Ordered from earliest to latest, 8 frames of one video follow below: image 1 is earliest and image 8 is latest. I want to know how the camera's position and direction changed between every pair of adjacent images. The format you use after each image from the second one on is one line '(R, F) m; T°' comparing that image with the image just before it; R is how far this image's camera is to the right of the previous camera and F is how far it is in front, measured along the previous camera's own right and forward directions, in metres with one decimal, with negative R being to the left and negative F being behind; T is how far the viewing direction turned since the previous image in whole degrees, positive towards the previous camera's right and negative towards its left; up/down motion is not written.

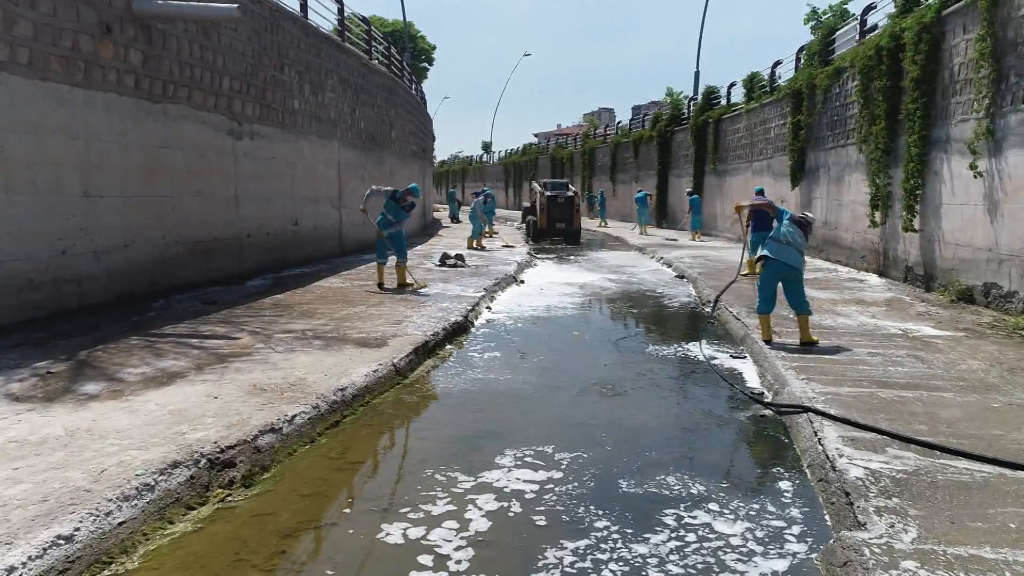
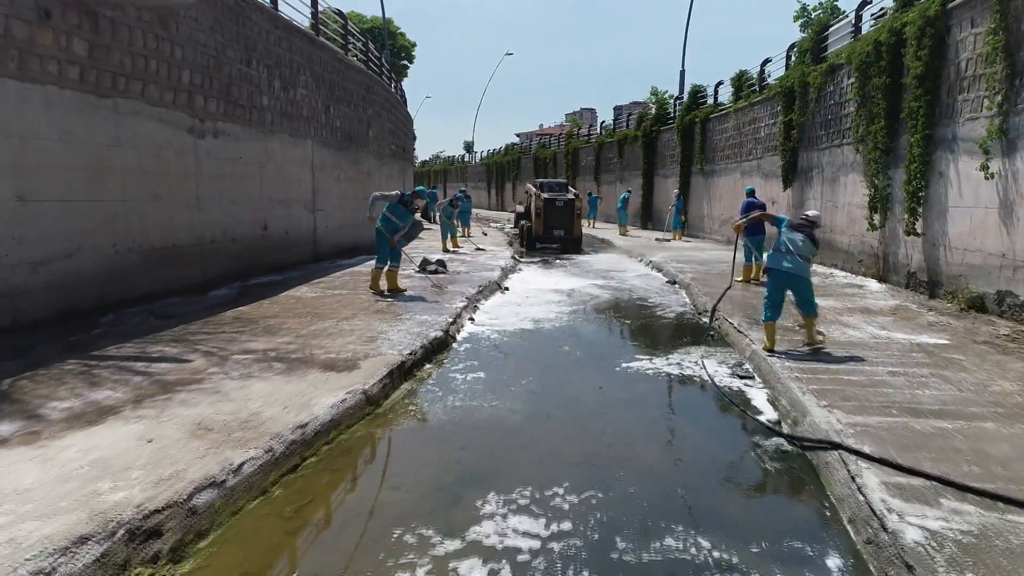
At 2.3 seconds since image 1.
(0.0, +0.7) m; +1°
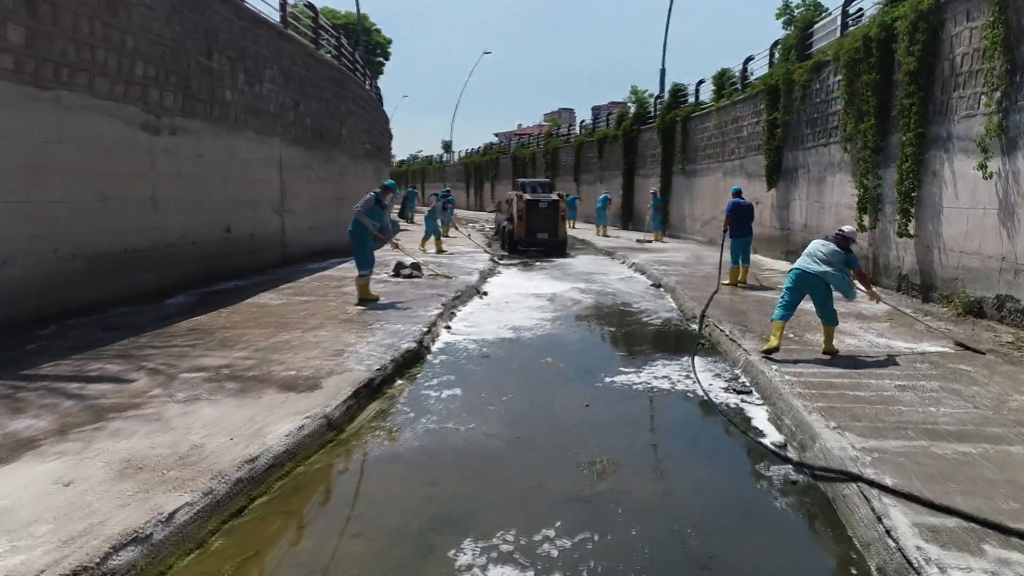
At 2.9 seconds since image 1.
(0.0, +0.5) m; +2°
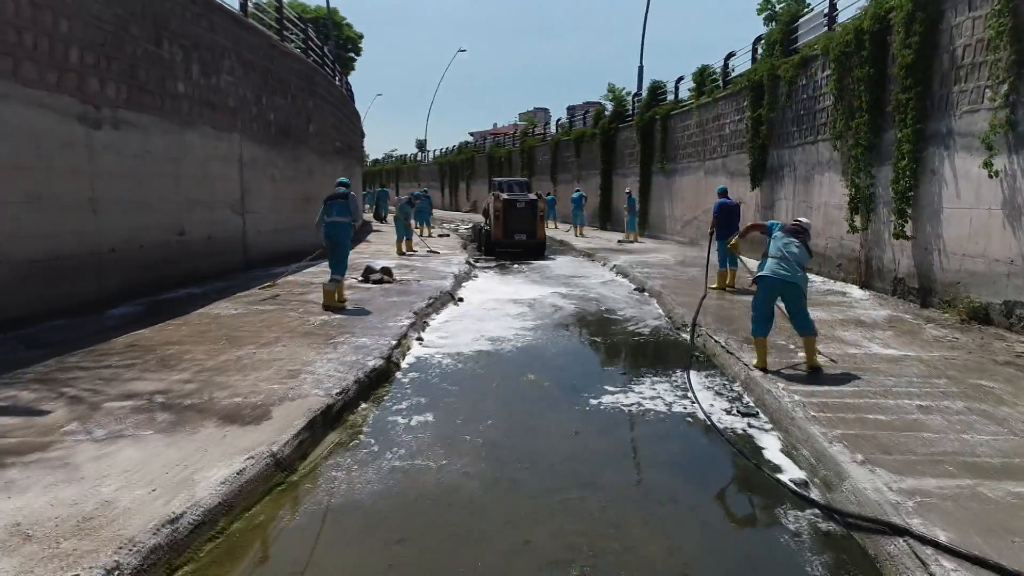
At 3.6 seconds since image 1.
(0.0, +0.7) m; +2°
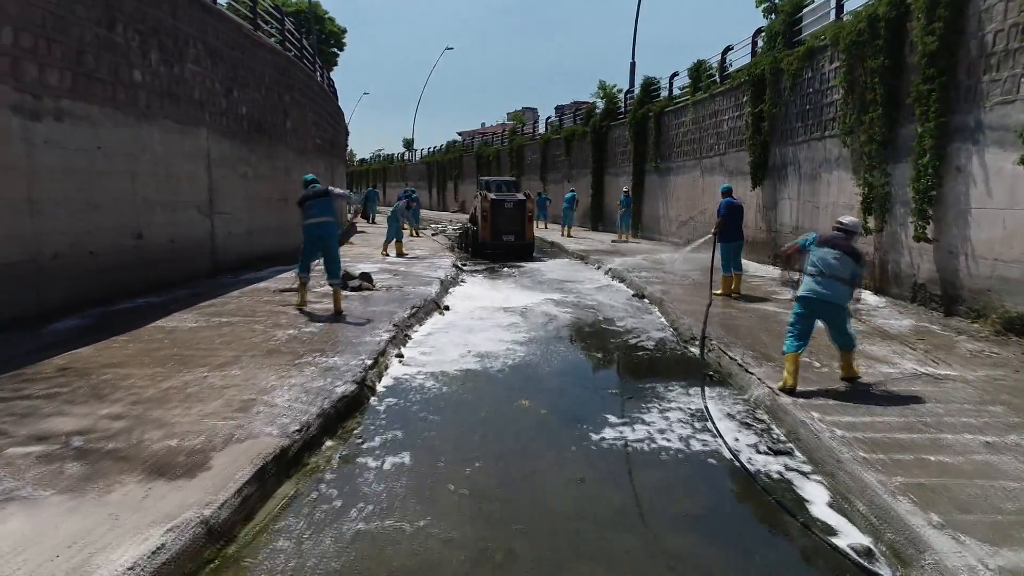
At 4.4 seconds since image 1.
(0.0, +0.8) m; +1°
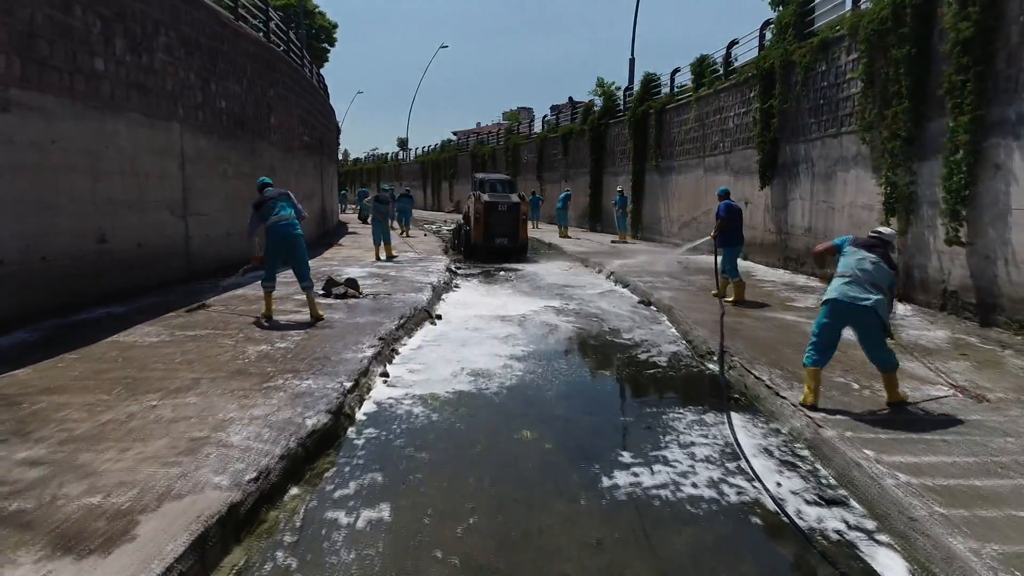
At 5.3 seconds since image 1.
(0.0, +0.7) m; 0°
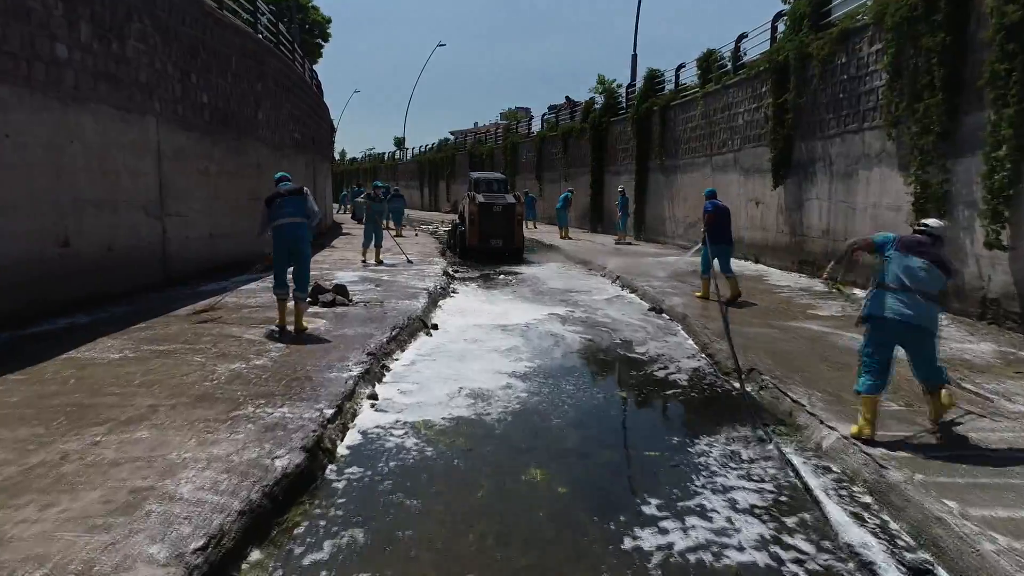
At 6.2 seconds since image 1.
(-0.1, +0.7) m; 0°
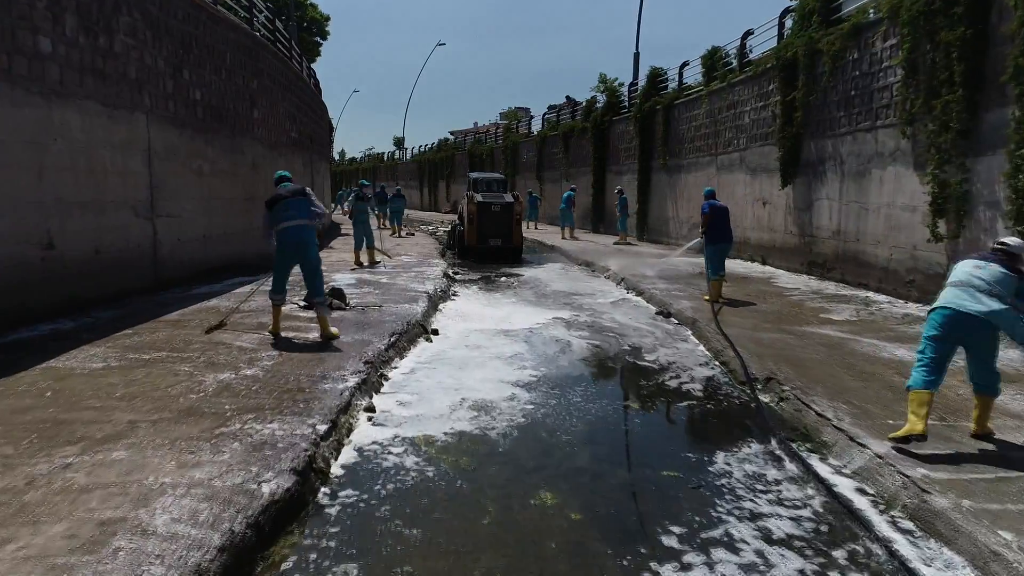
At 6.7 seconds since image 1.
(0.0, +0.3) m; 0°
